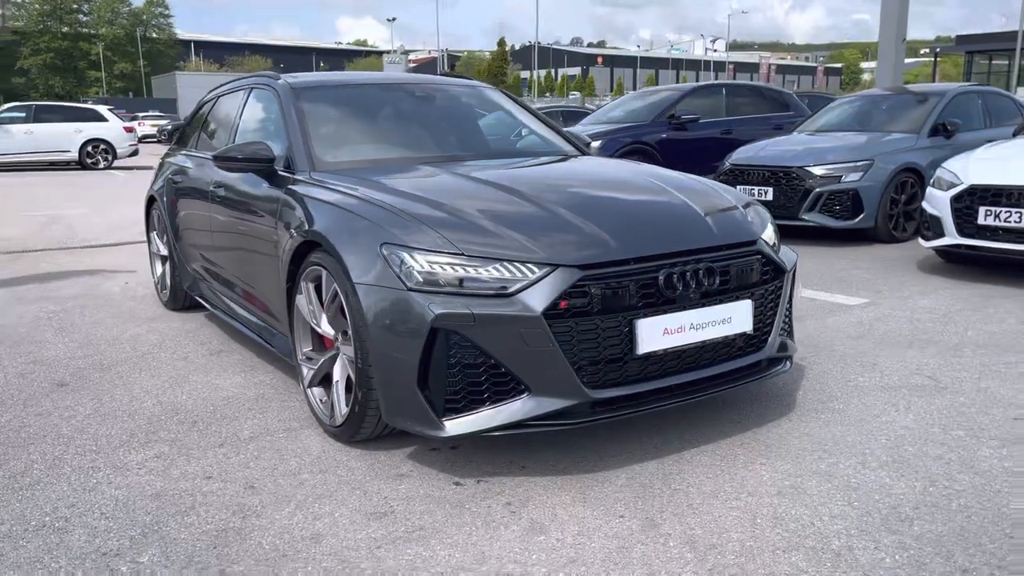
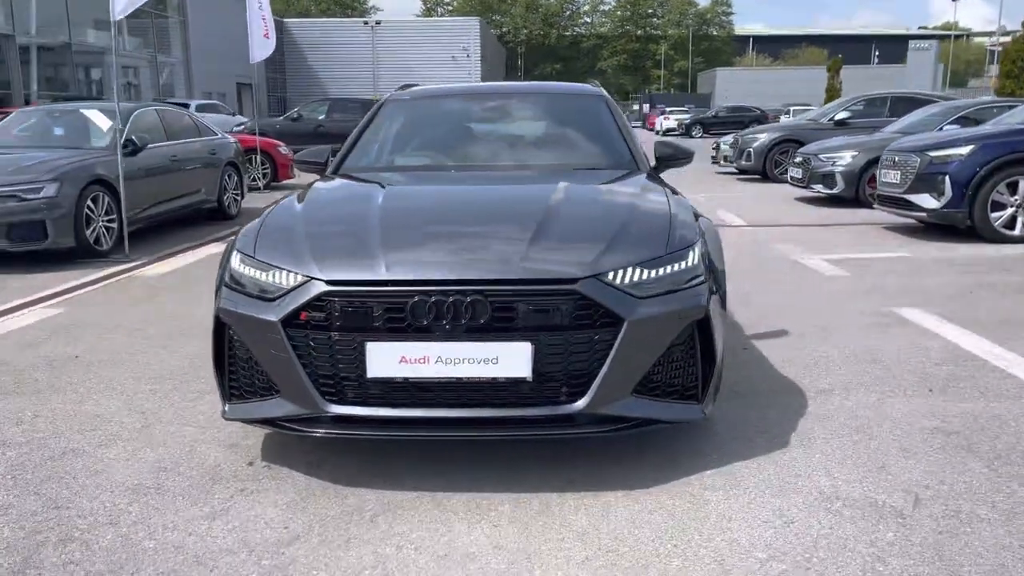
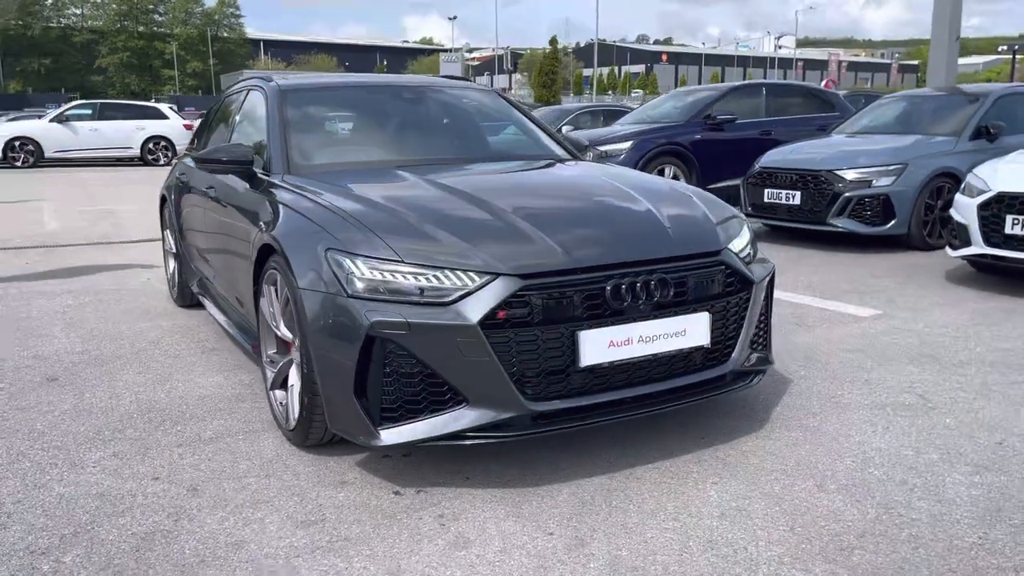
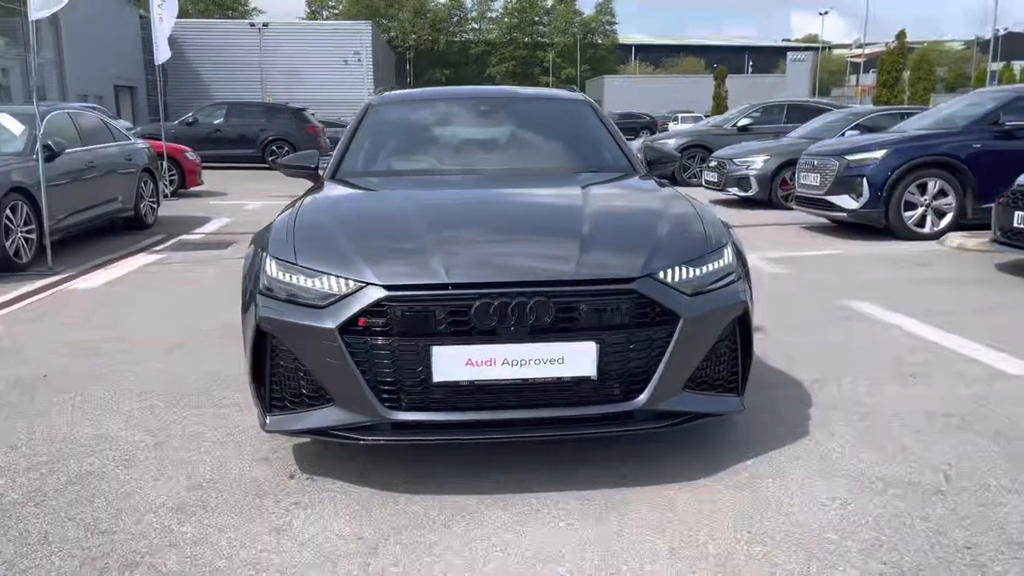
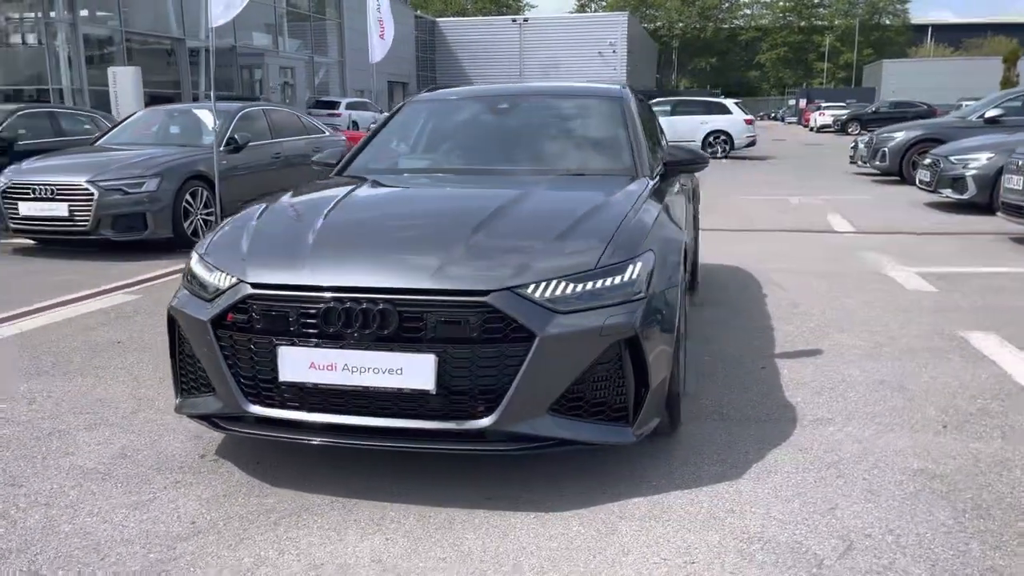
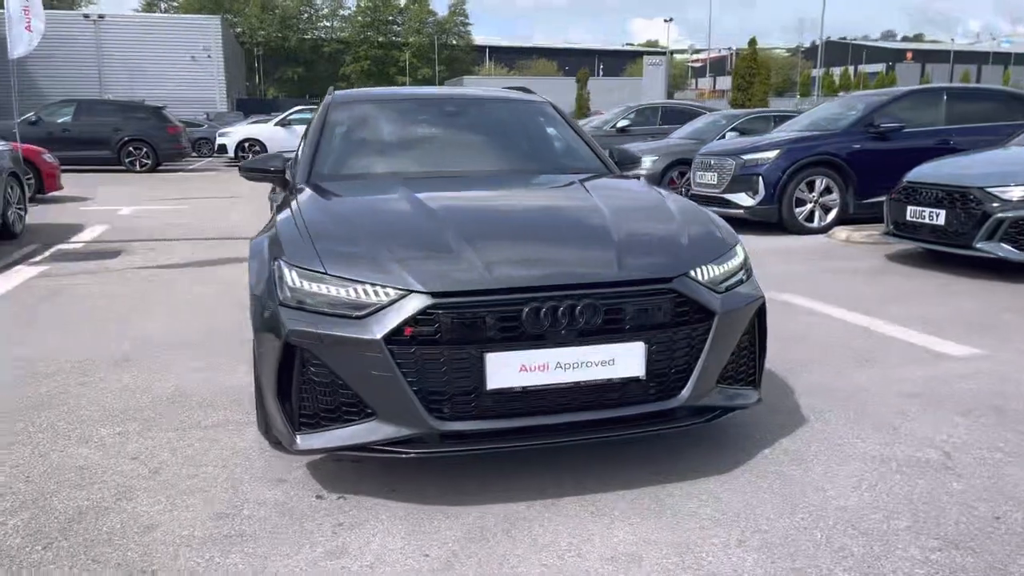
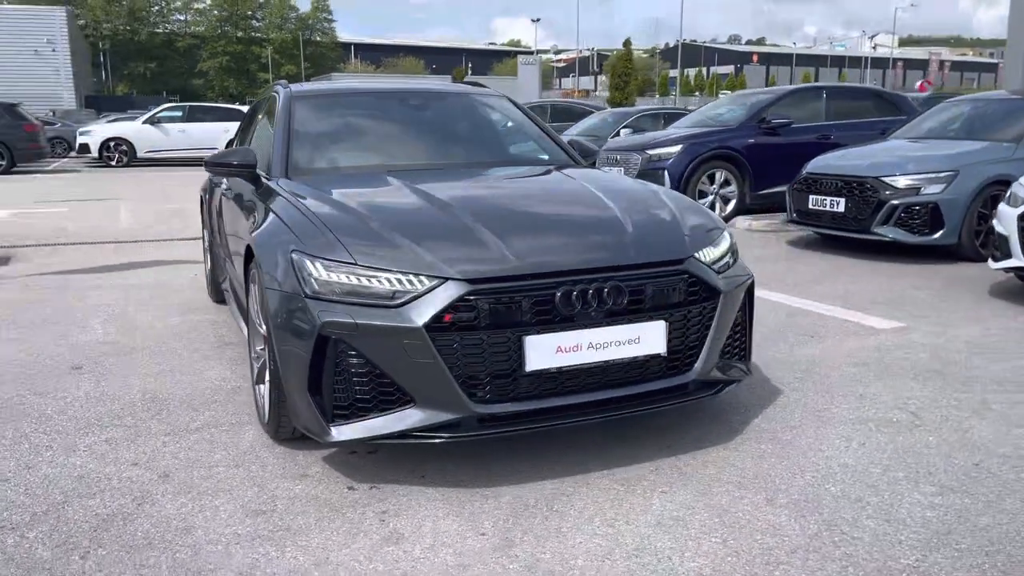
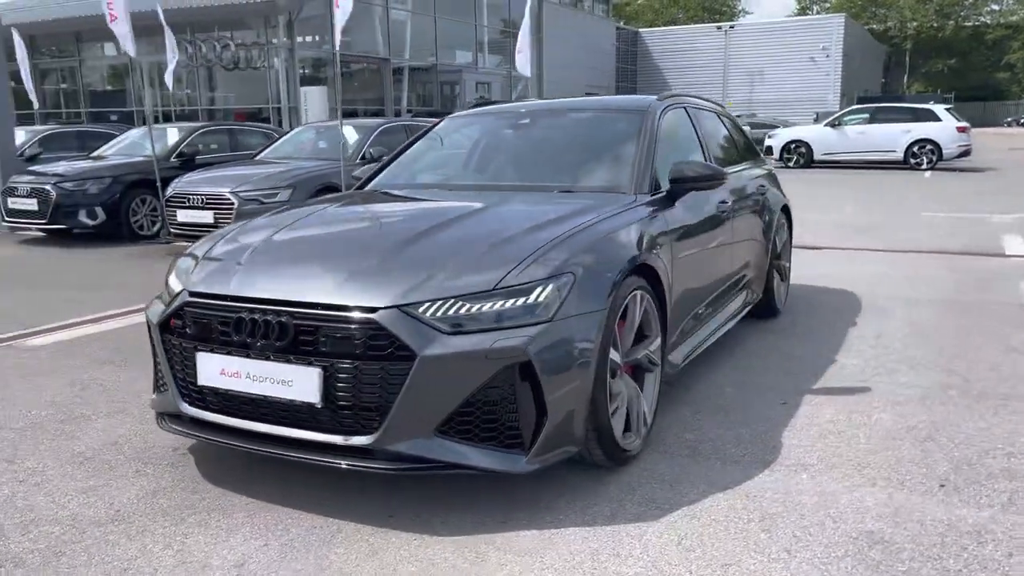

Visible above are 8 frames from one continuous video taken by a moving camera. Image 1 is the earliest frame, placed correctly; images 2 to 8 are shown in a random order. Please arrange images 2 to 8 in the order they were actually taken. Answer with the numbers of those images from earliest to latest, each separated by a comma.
3, 7, 6, 4, 2, 5, 8
